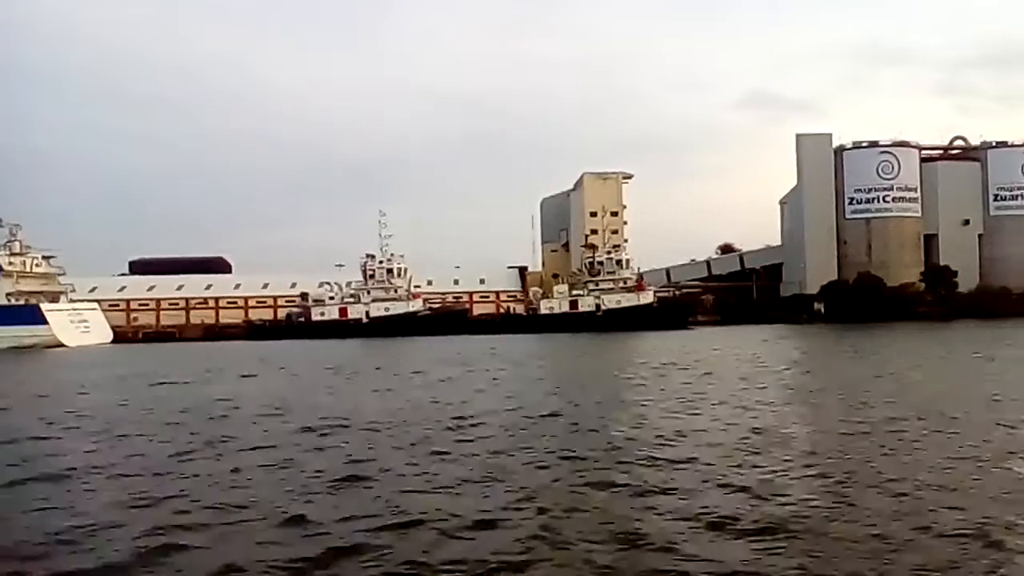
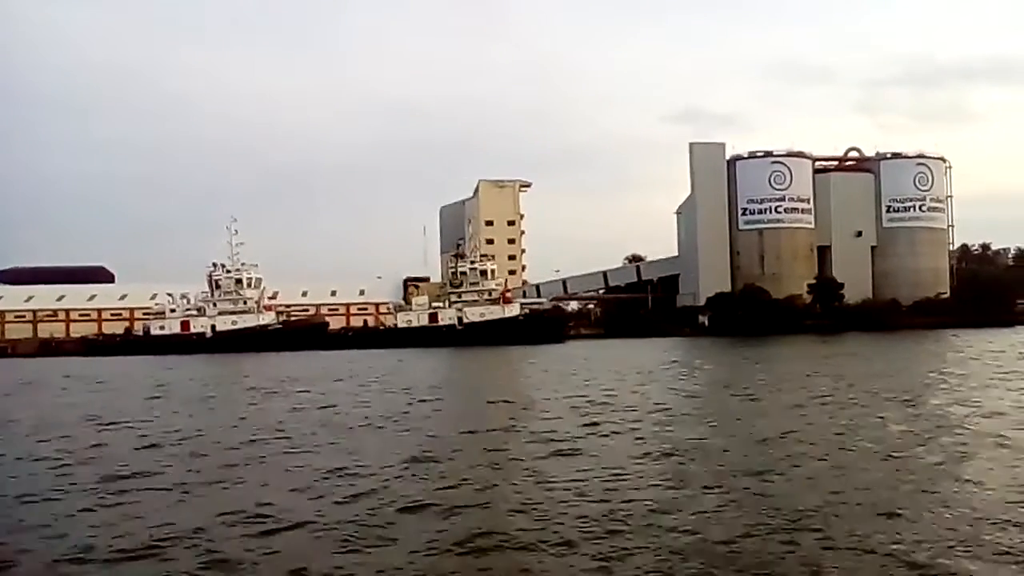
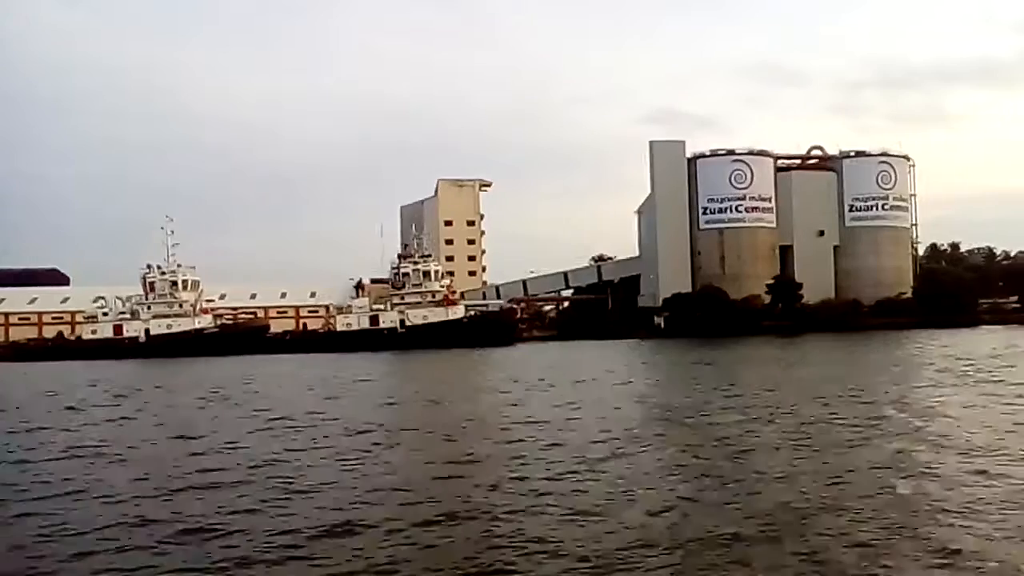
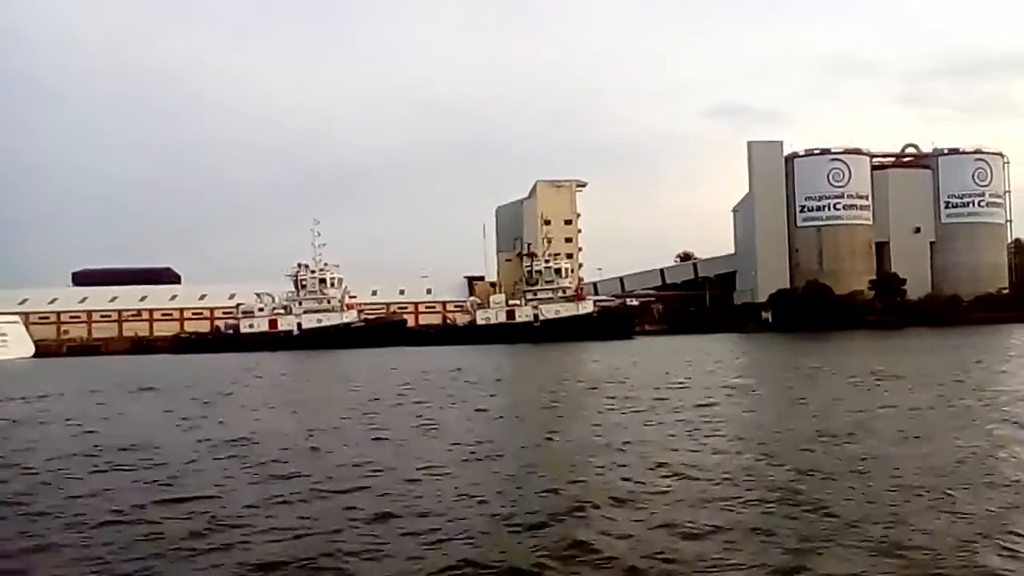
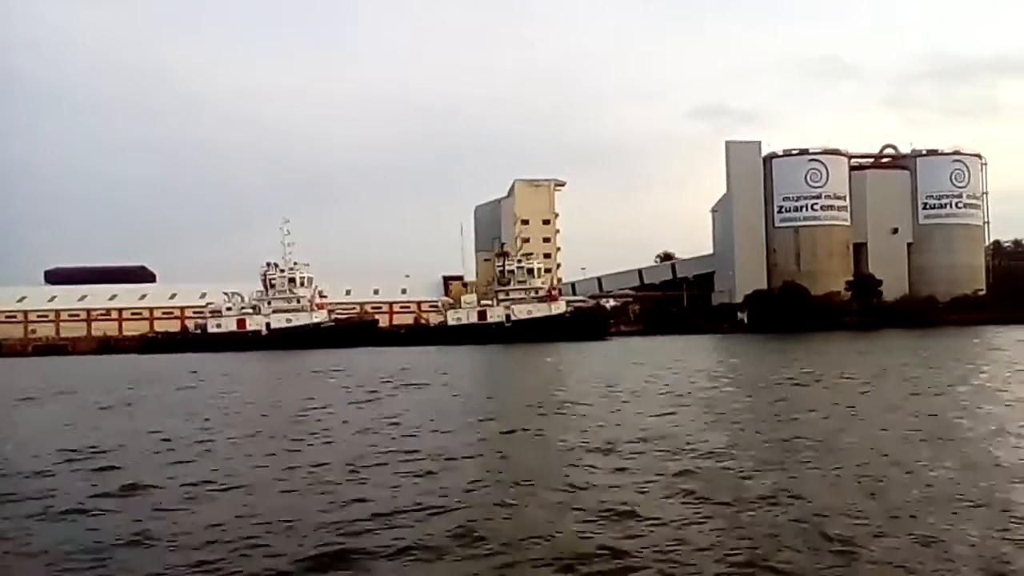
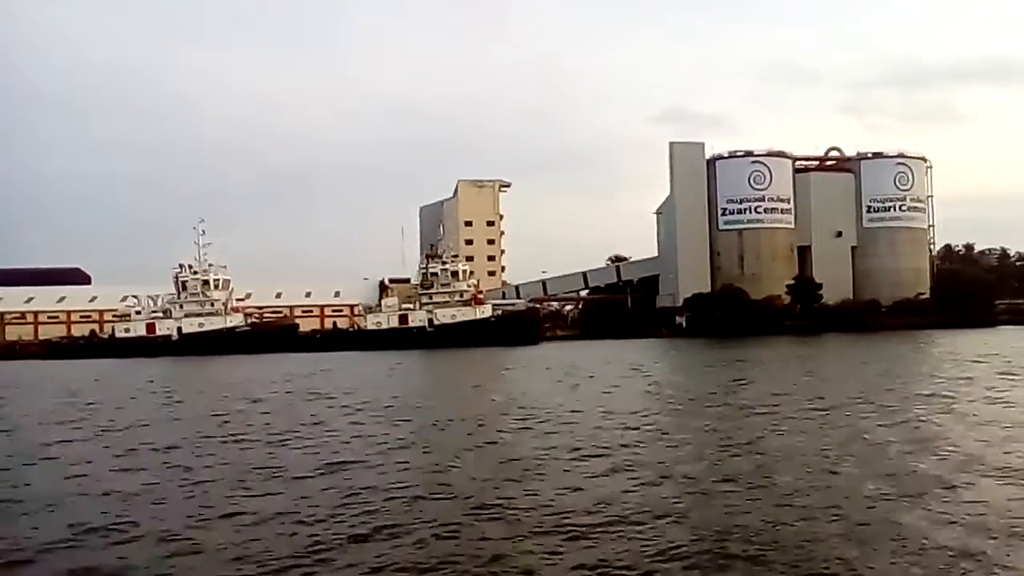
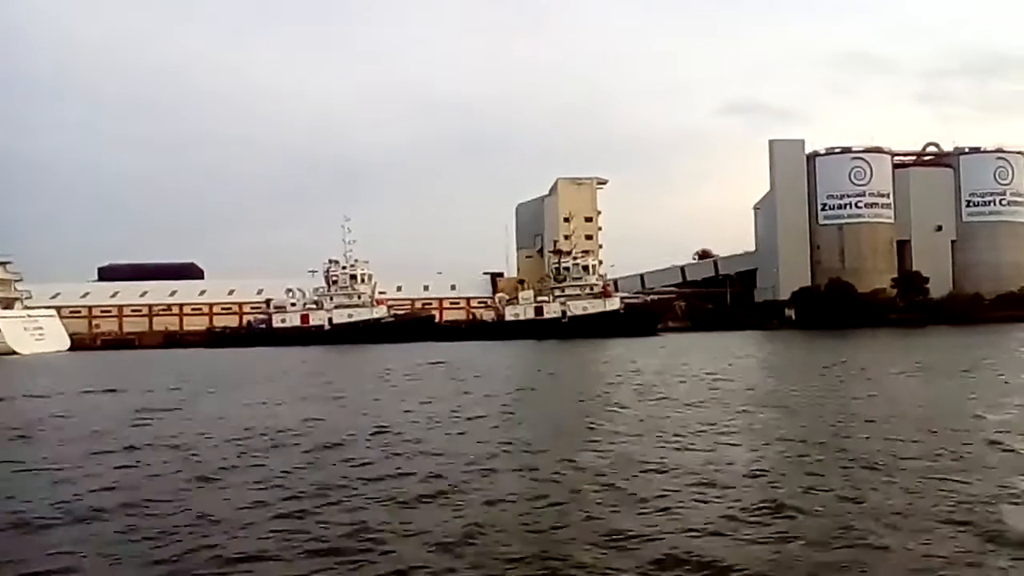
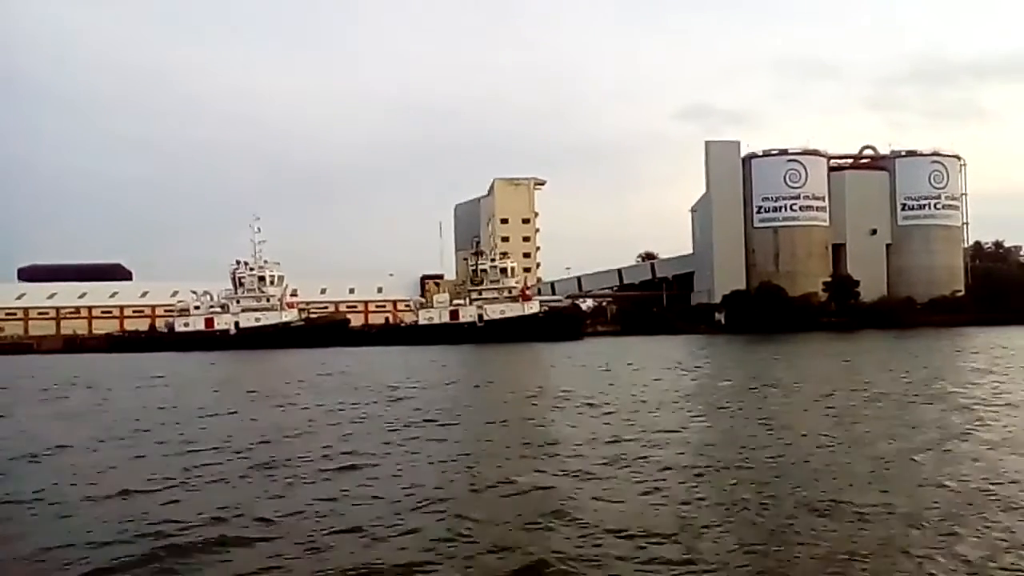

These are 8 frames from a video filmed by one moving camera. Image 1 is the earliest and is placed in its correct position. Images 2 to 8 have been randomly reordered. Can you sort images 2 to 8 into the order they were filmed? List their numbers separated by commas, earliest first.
7, 4, 5, 8, 2, 6, 3
